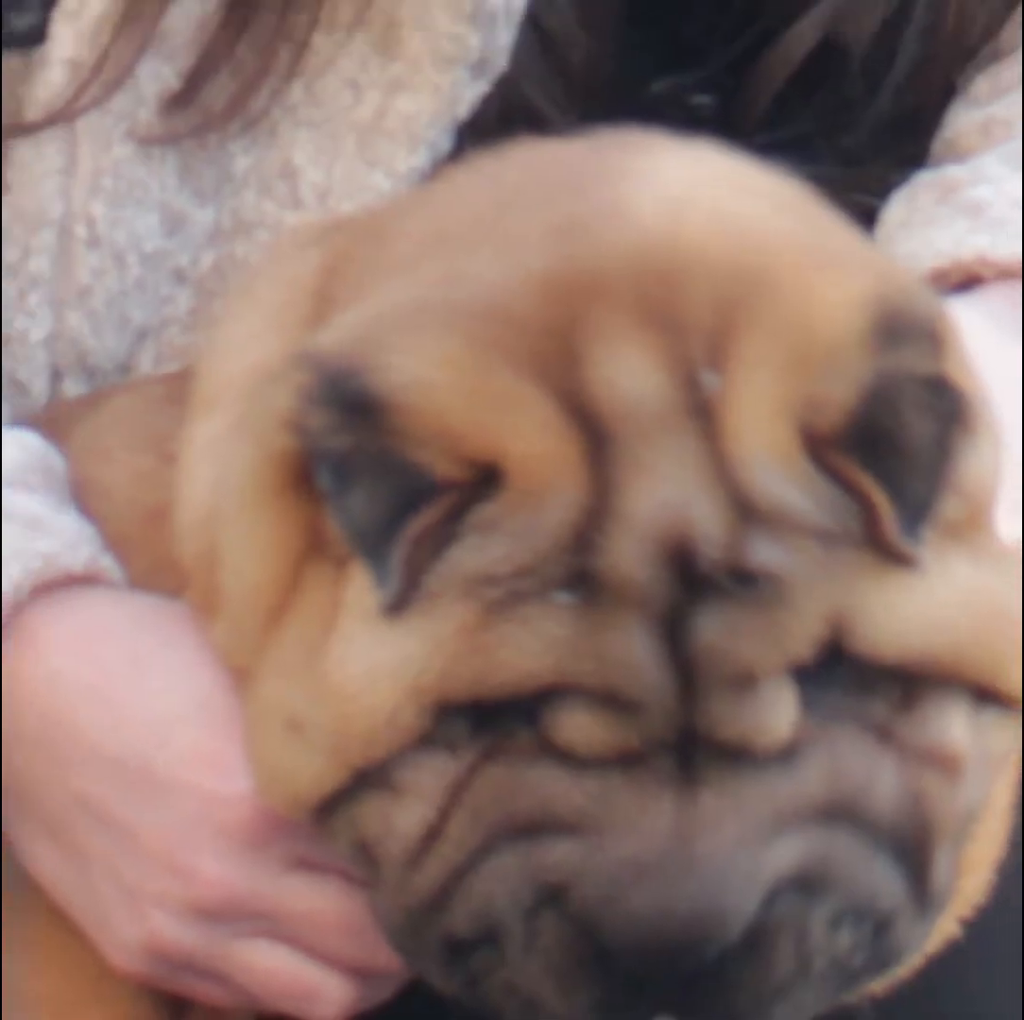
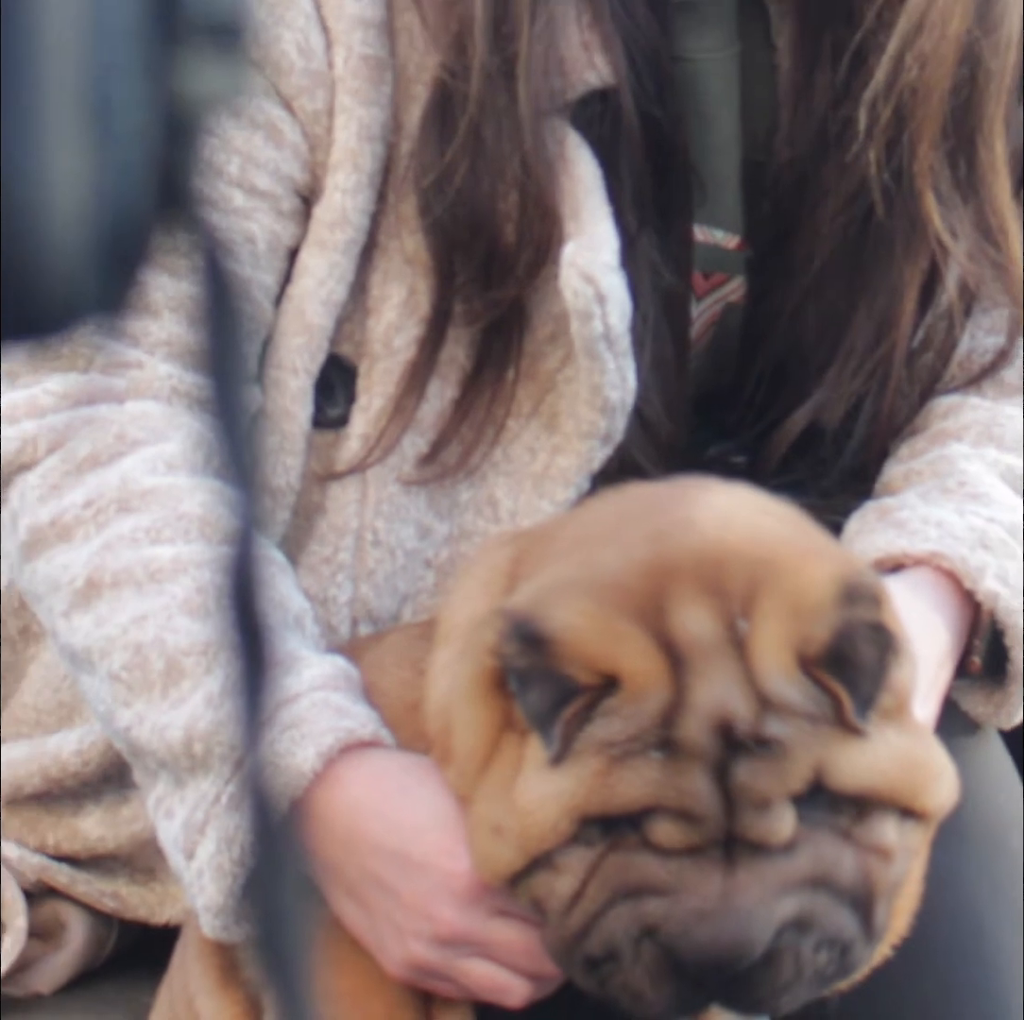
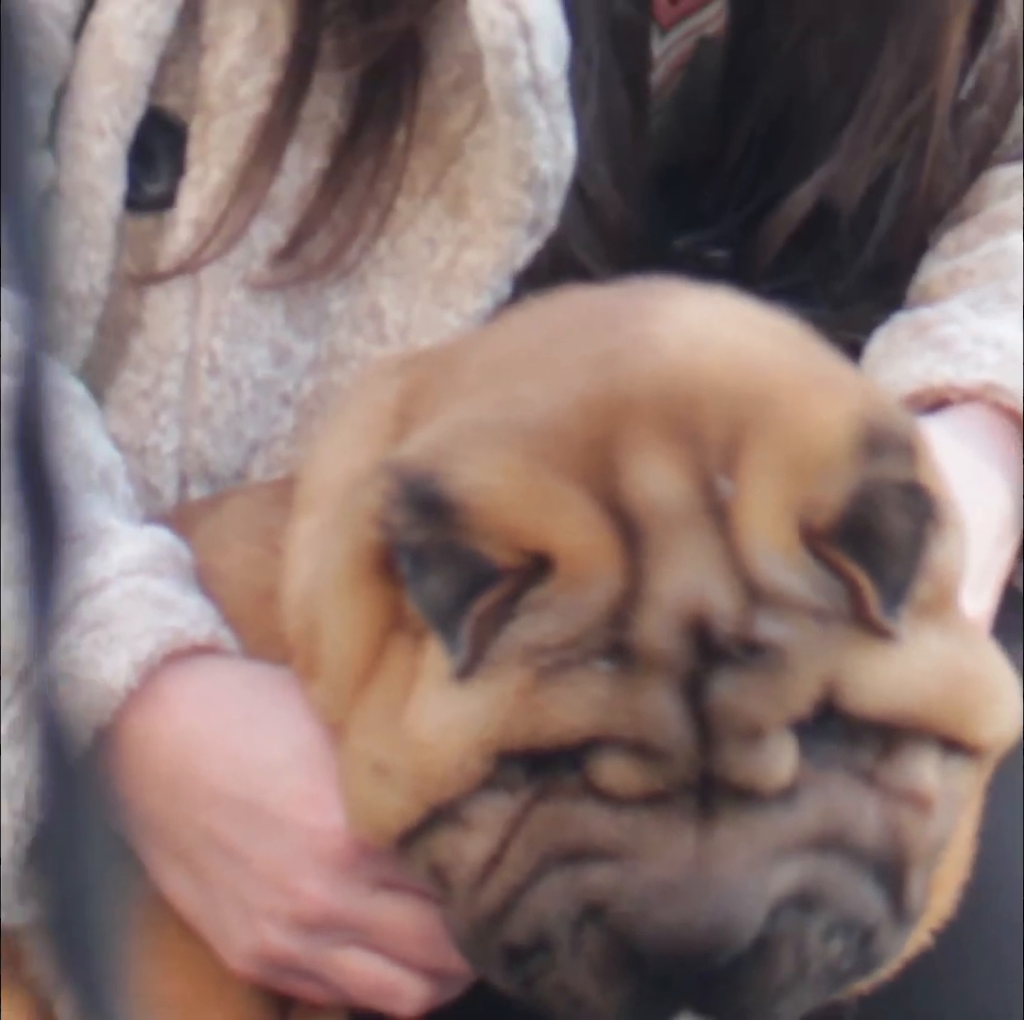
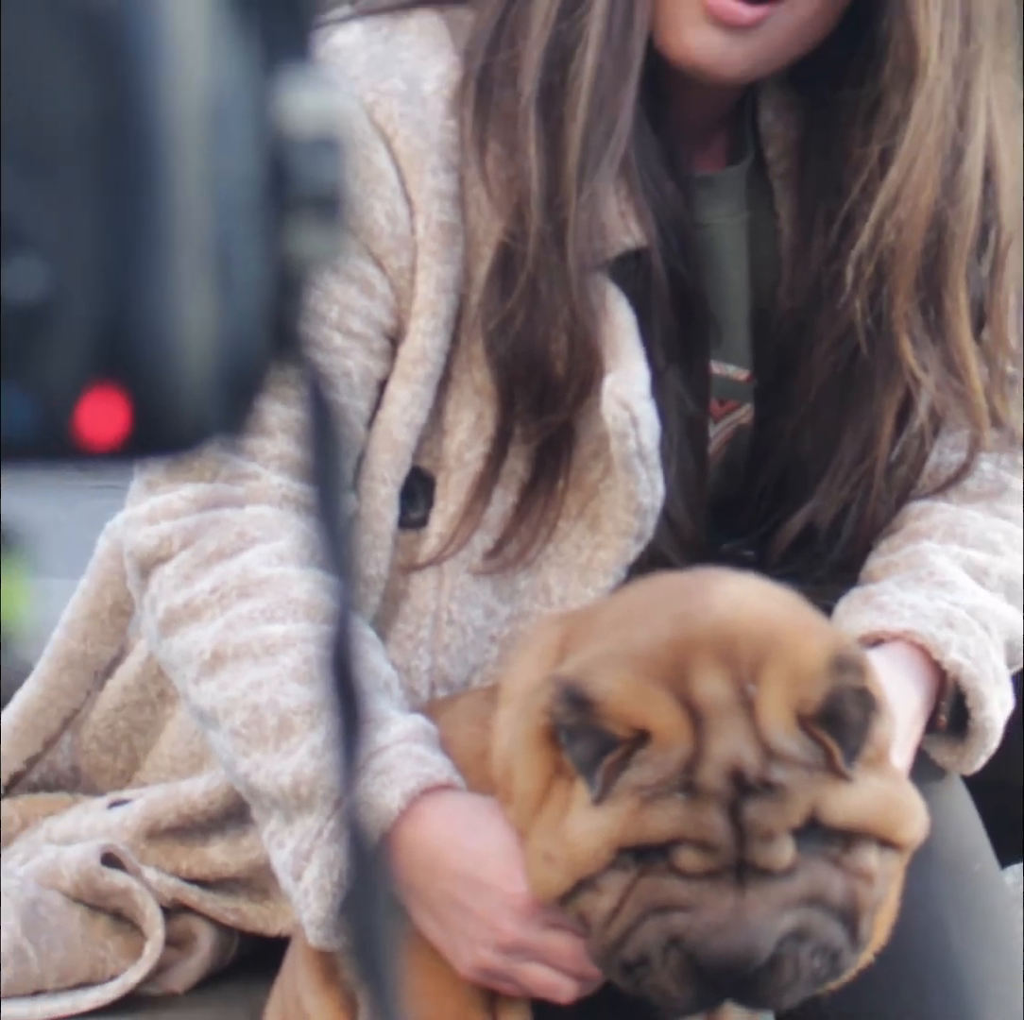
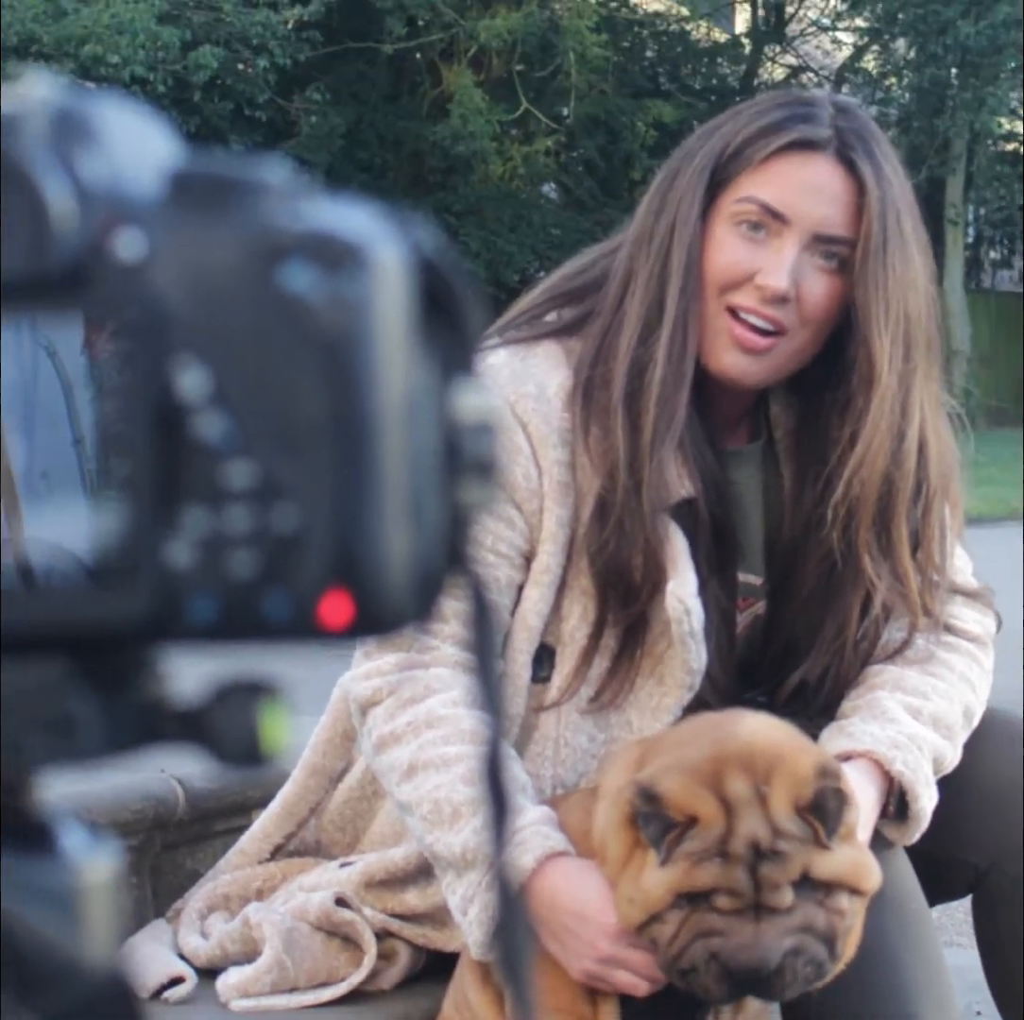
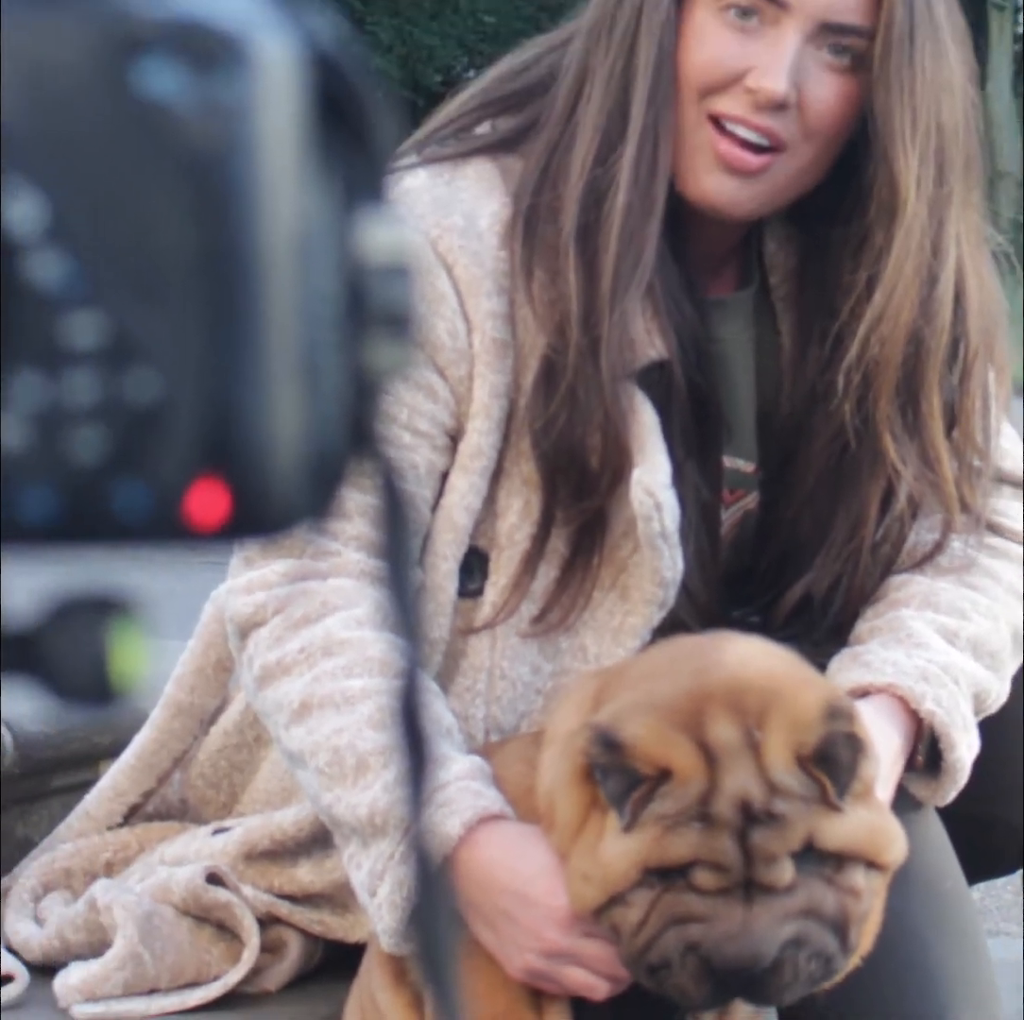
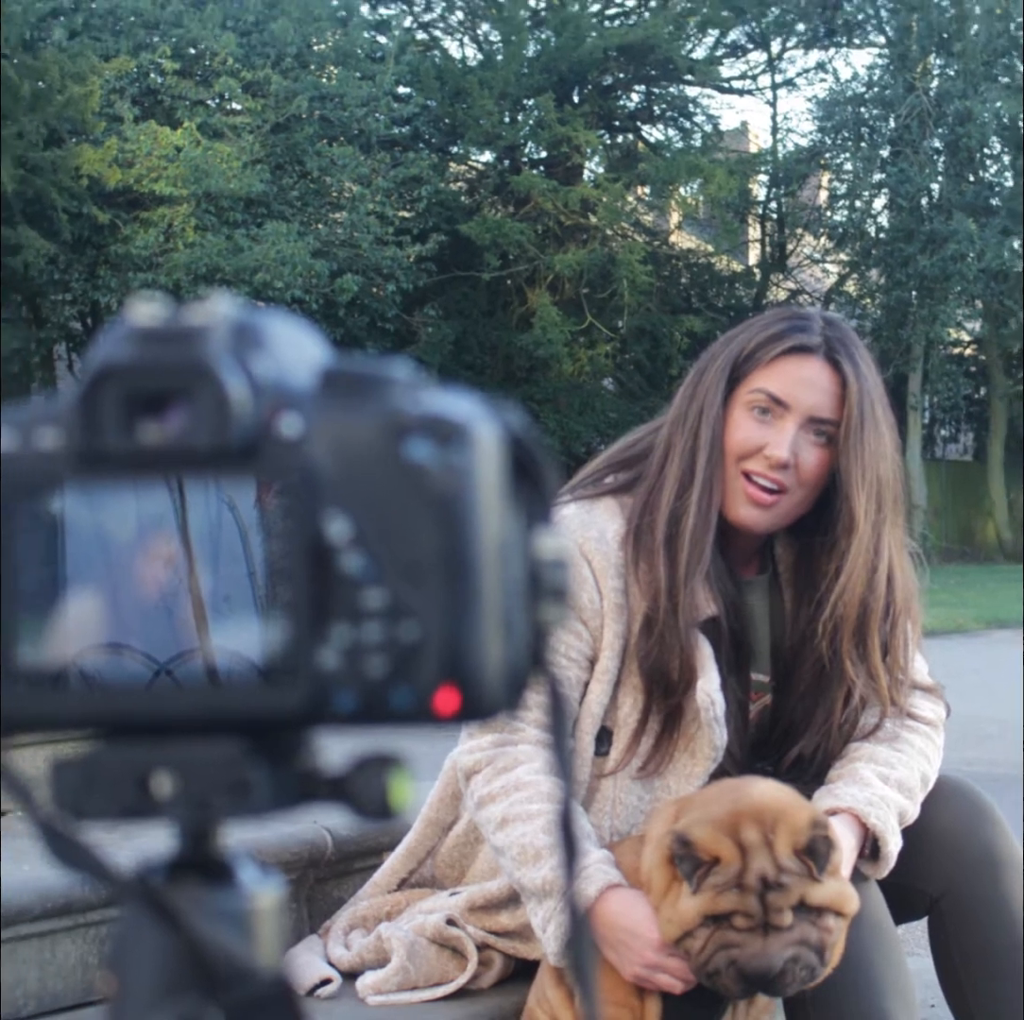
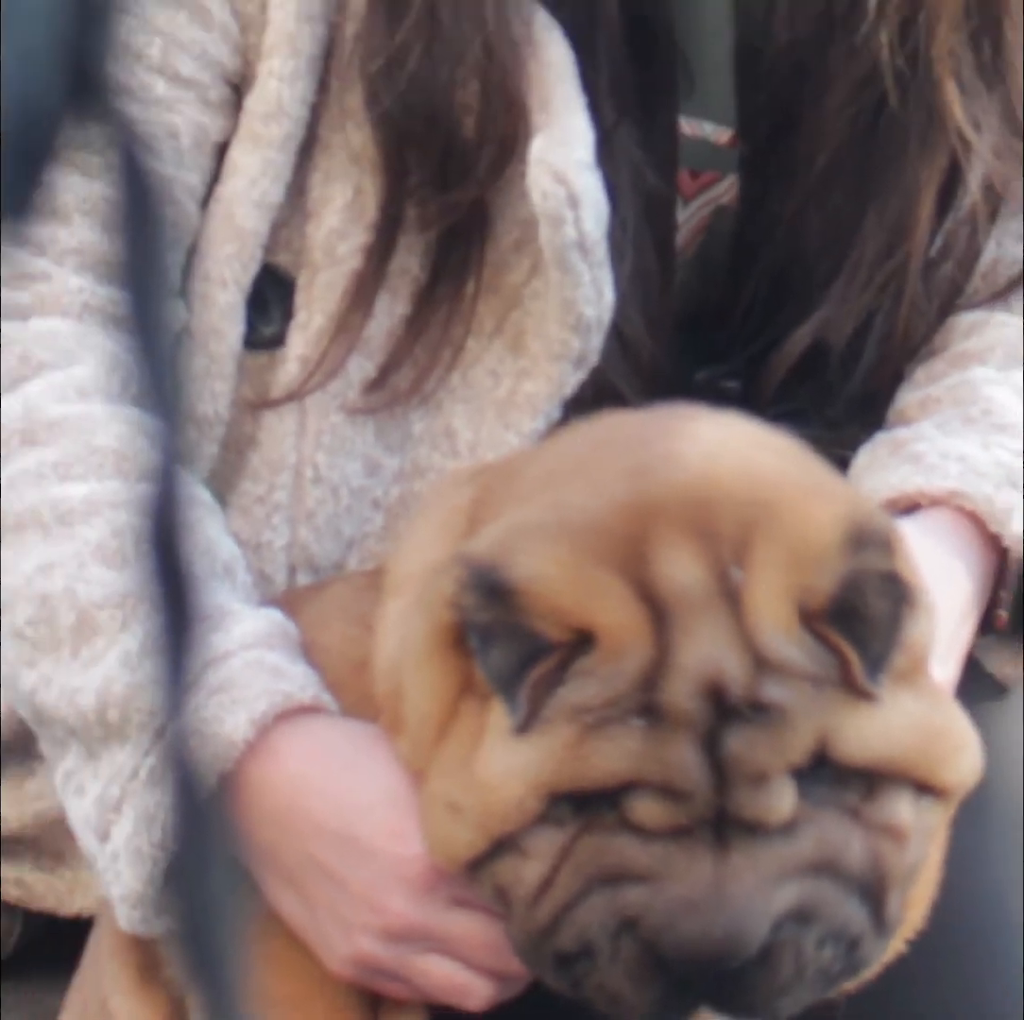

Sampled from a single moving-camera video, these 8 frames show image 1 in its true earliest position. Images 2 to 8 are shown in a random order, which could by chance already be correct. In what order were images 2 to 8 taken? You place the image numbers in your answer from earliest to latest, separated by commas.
3, 8, 2, 4, 6, 5, 7
